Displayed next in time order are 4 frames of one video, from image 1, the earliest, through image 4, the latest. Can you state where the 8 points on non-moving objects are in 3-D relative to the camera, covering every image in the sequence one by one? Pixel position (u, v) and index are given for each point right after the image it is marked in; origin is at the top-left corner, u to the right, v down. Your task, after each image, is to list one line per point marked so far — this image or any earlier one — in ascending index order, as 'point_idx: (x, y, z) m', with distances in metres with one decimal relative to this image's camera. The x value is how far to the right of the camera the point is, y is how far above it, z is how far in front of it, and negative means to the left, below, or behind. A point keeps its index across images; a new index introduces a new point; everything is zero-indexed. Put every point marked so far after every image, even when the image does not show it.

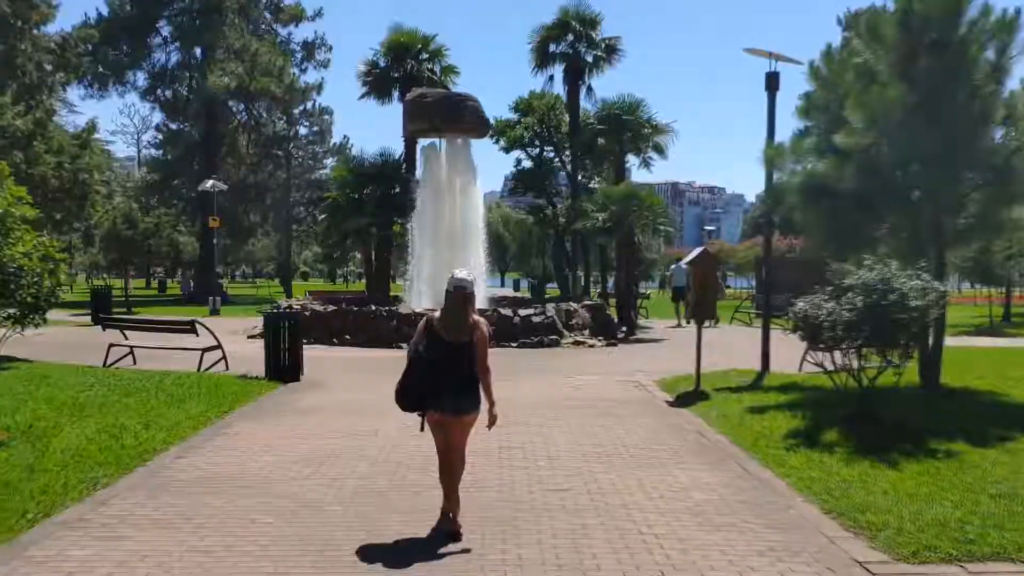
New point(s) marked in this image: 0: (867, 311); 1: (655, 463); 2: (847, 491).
0: (+3.5, -0.2, +9.0) m
1: (+1.3, -1.6, +8.1) m
2: (+2.6, -1.6, +7.1) m
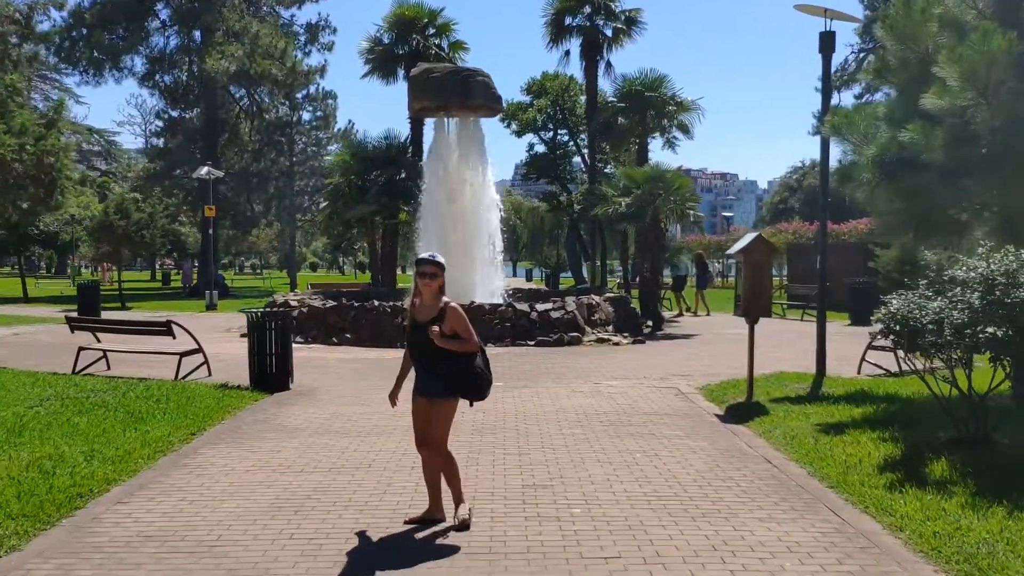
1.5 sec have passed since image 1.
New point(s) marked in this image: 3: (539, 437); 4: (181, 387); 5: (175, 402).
0: (+3.7, -0.2, +7.2) m
1: (+1.5, -1.5, +6.3) m
2: (+2.8, -1.5, +5.3) m
3: (+0.2, -1.4, +8.8) m
4: (-4.1, -1.2, +11.4) m
5: (-3.8, -1.3, +10.5) m
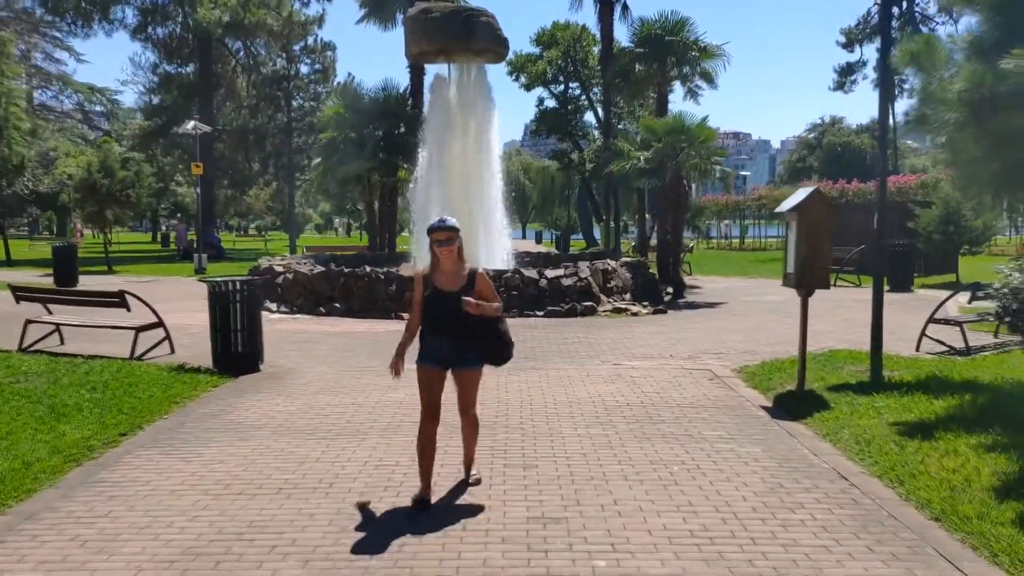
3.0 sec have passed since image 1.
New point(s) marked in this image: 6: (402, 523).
0: (+3.7, 0.0, +5.4) m
1: (+1.5, -1.4, +4.6) m
2: (+2.8, -1.4, +3.6) m
3: (+0.3, -1.2, +7.1) m
4: (-4.0, -0.9, +9.8) m
5: (-3.8, -1.0, +8.8) m
6: (-0.6, -1.3, +5.2) m
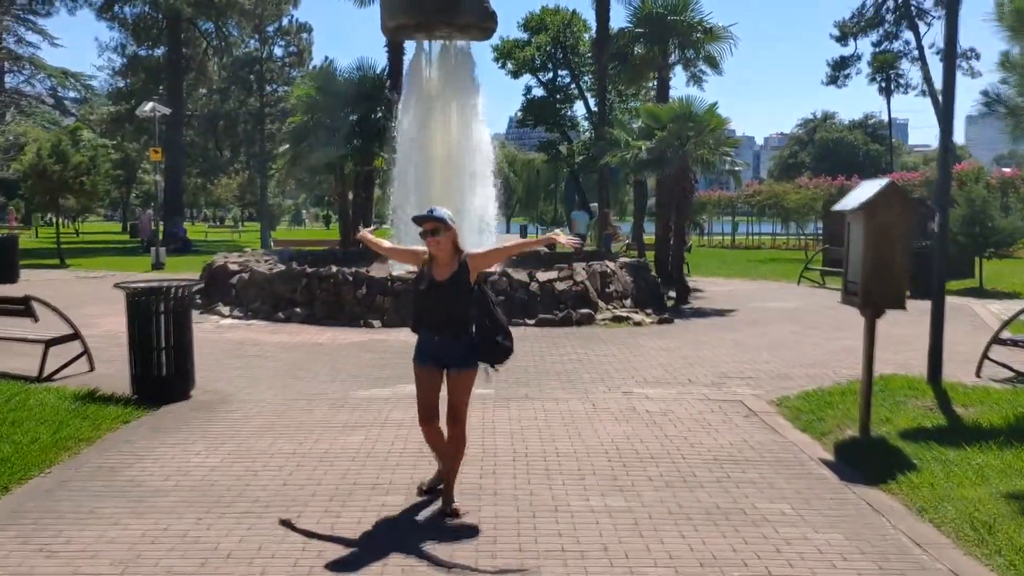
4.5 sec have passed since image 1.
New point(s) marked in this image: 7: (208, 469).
0: (+3.7, -0.2, +3.5) m
1: (+1.5, -1.5, +2.8) m
2: (+2.8, -1.6, +1.7) m
3: (+0.2, -1.3, +5.2) m
4: (-4.1, -0.9, +7.8) m
5: (-3.8, -1.0, +6.8) m
6: (-0.6, -1.5, +3.3) m
7: (-2.0, -1.2, +6.2) m
